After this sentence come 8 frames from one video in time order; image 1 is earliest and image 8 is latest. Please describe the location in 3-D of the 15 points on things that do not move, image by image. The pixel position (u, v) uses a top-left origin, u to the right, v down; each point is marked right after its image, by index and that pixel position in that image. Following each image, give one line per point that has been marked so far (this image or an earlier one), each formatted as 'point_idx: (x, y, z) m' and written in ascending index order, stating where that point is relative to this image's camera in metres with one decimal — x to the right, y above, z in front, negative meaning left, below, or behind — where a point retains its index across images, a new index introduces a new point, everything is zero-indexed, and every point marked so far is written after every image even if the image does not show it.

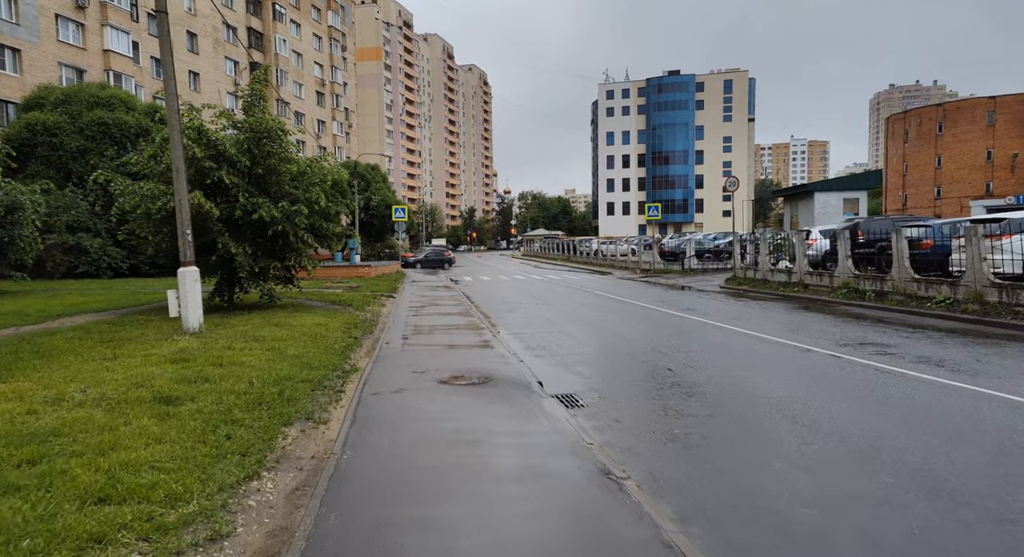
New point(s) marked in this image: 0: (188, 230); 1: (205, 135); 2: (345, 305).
0: (-5.2, +0.8, +10.3) m
1: (-6.4, +3.0, +13.4) m
2: (-4.4, -0.7, +16.7) m
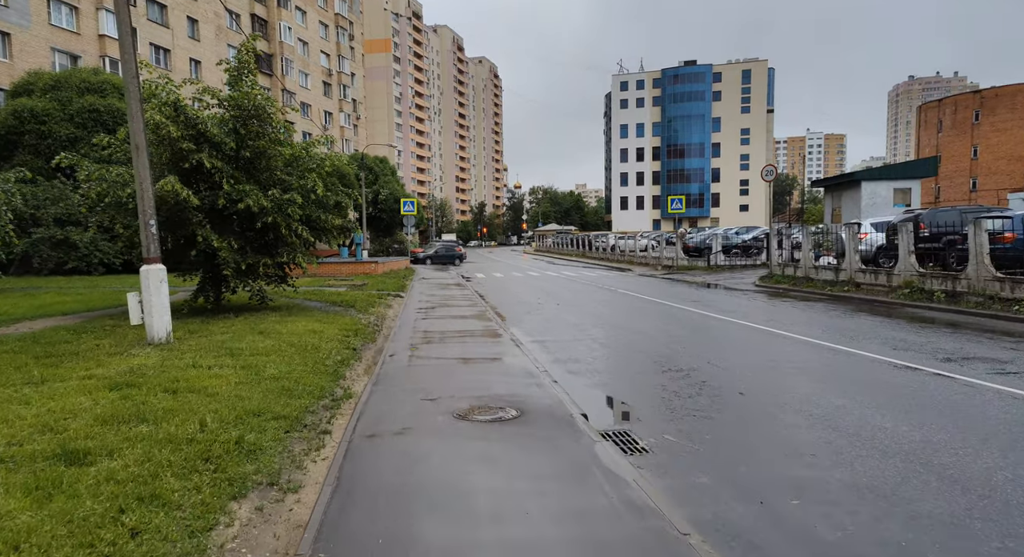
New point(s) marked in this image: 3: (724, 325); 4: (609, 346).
0: (-4.8, +0.8, +8.6) m
1: (-5.9, +3.0, +11.6) m
2: (-3.9, -0.7, +15.0) m
3: (+5.3, -1.1, +16.0) m
4: (+1.8, -1.2, +11.4) m
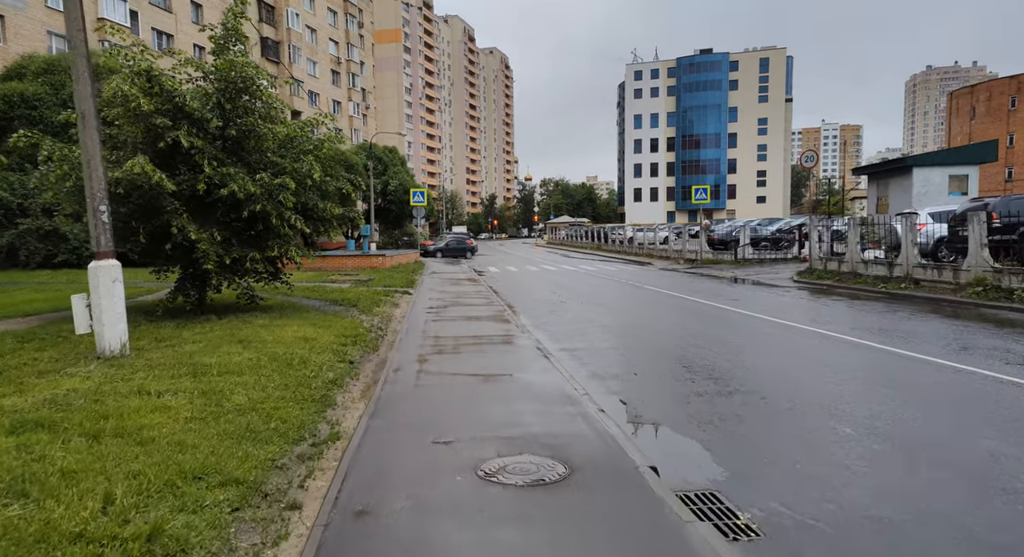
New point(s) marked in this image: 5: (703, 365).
0: (-4.5, +0.8, +7.0) m
1: (-5.6, +3.1, +10.1) m
2: (-3.4, -0.6, +13.4) m
3: (+5.7, -1.0, +14.3) m
4: (+2.2, -1.1, +9.8) m
5: (+2.6, -1.2, +8.8) m
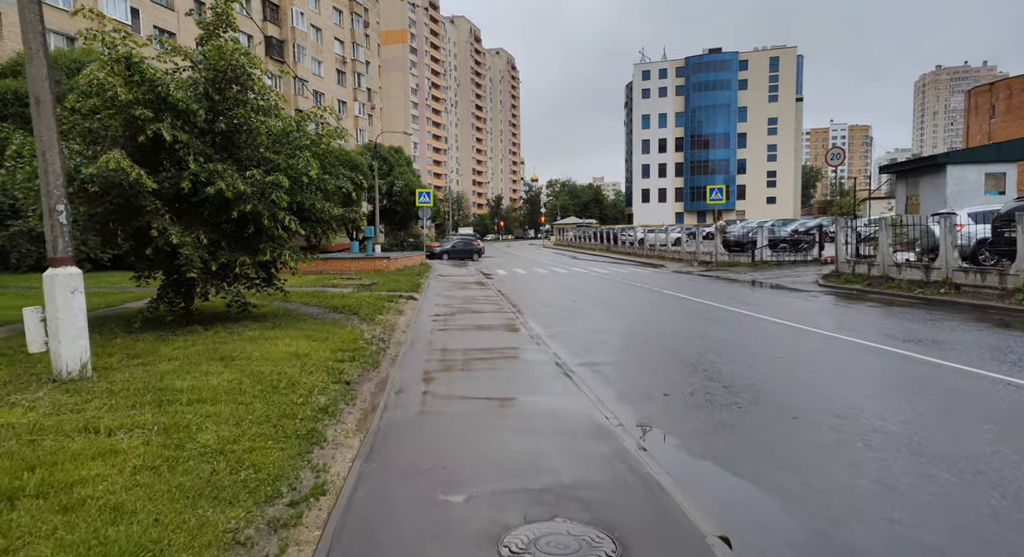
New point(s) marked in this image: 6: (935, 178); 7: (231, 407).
0: (-4.3, +0.7, +6.1) m
1: (-5.3, +3.0, +9.2) m
2: (-3.2, -0.7, +12.5) m
3: (+6.0, -1.1, +13.3) m
4: (+2.4, -1.2, +8.8) m
5: (+2.8, -1.3, +7.8) m
6: (+12.9, +3.1, +19.6) m
7: (-2.3, -1.0, +5.3) m
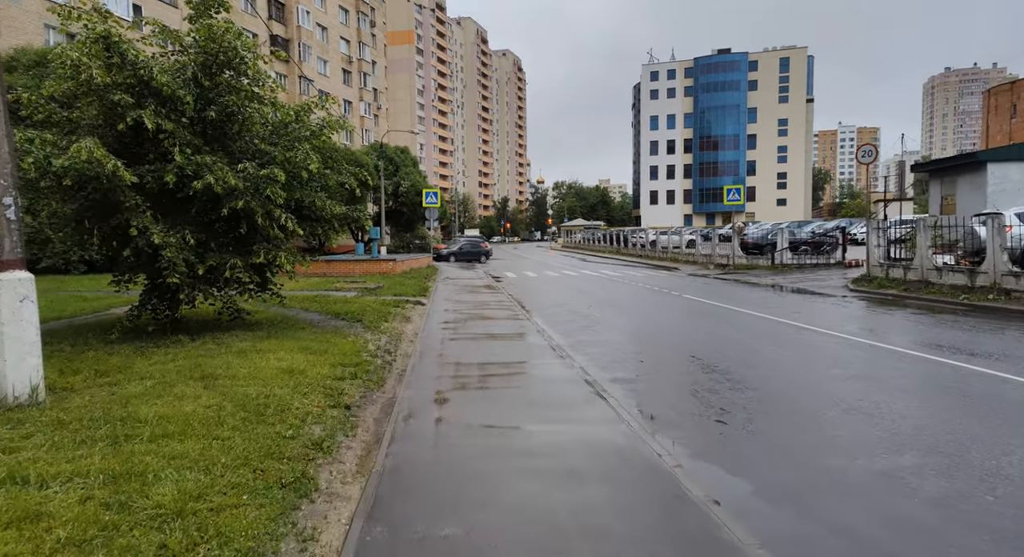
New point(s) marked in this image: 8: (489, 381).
0: (-4.0, +0.6, +5.1) m
1: (-5.0, +2.9, +8.2) m
2: (-2.9, -0.7, +11.5) m
3: (+6.3, -1.2, +12.2) m
4: (+2.7, -1.3, +7.8) m
5: (+3.1, -1.3, +6.8) m
6: (+13.3, +2.9, +18.5) m
7: (-2.1, -1.1, +4.3) m
8: (-0.3, -1.2, +7.4) m
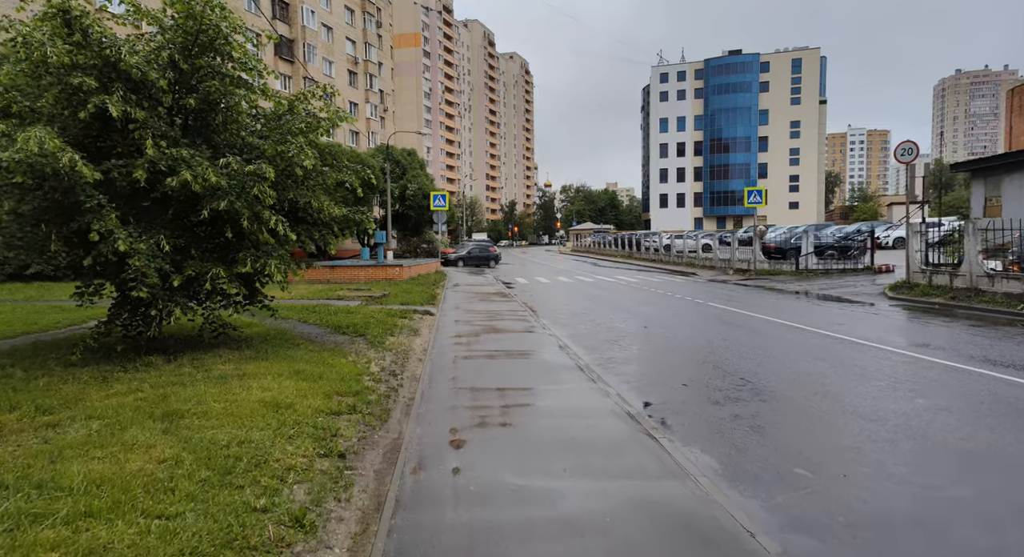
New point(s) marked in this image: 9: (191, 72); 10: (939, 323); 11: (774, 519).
0: (-3.8, +0.5, +4.0) m
1: (-4.8, +2.8, +7.1) m
2: (-2.6, -0.9, +10.4) m
3: (+6.6, -1.3, +11.0) m
4: (+3.0, -1.4, +6.6) m
5: (+3.4, -1.5, +5.6) m
6: (+13.7, +2.7, +17.2) m
7: (-1.8, -1.2, +3.1) m
8: (0.0, -1.3, +6.3) m
9: (-3.9, +2.5, +7.9) m
10: (+9.5, -1.0, +14.1) m
11: (+1.7, -1.5, +4.2) m
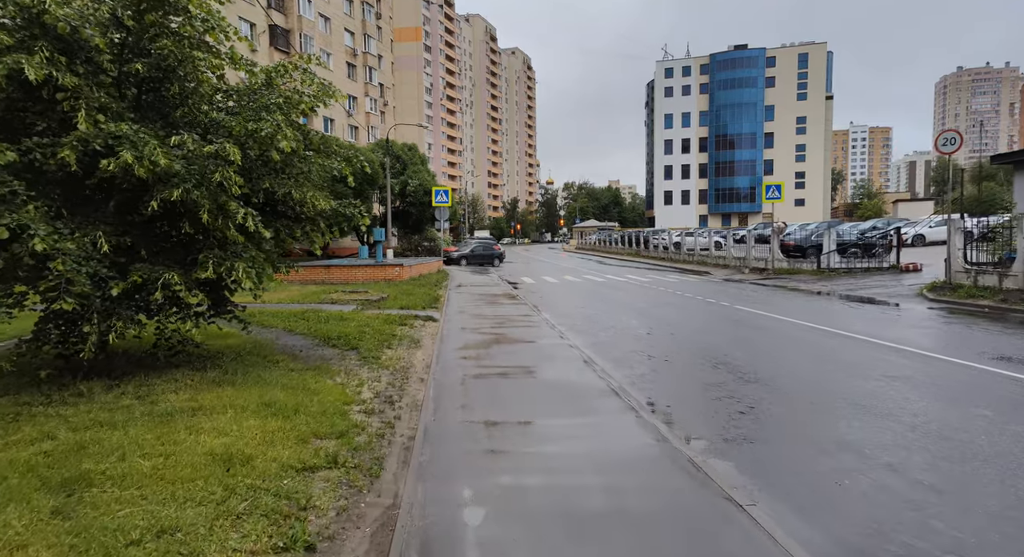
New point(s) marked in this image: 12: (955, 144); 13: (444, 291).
0: (-3.6, +0.4, +2.6) m
1: (-4.6, +2.7, +5.7) m
2: (-2.4, -1.0, +8.9) m
3: (+6.8, -1.4, +9.6) m
4: (+3.2, -1.5, +5.2) m
5: (+3.6, -1.5, +4.2) m
6: (+13.9, +2.7, +15.8) m
7: (-1.6, -1.3, +1.7) m
8: (+0.2, -1.4, +4.9) m
9: (-3.7, +2.5, +6.5) m
10: (+9.7, -1.0, +12.7) m
11: (+1.9, -1.6, +2.8) m
12: (+12.0, +3.6, +17.4) m
13: (-2.0, -0.3, +19.0) m
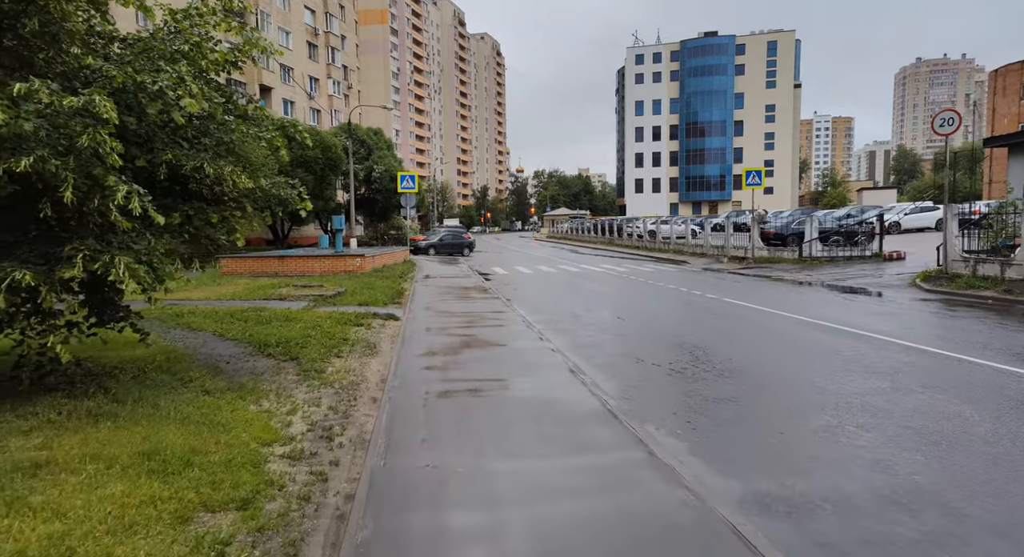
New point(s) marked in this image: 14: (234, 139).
0: (-3.6, +0.4, +1.0) m
1: (-4.7, +2.7, +4.0) m
2: (-2.7, -0.9, +7.4) m
3: (+6.5, -1.3, +8.5) m
4: (+3.0, -1.5, +3.9) m
5: (+3.5, -1.5, +2.9) m
6: (+13.3, +3.0, +14.9) m
7: (-1.6, -1.4, +0.2) m
8: (+0.1, -1.4, +3.5) m
9: (-3.9, +2.5, +4.8) m
10: (+9.2, -0.8, +11.7) m
11: (+1.9, -1.6, +1.5) m
12: (+11.3, +3.9, +16.5) m
13: (-2.8, -0.1, +17.5) m
14: (-2.7, +1.4, +6.2) m
